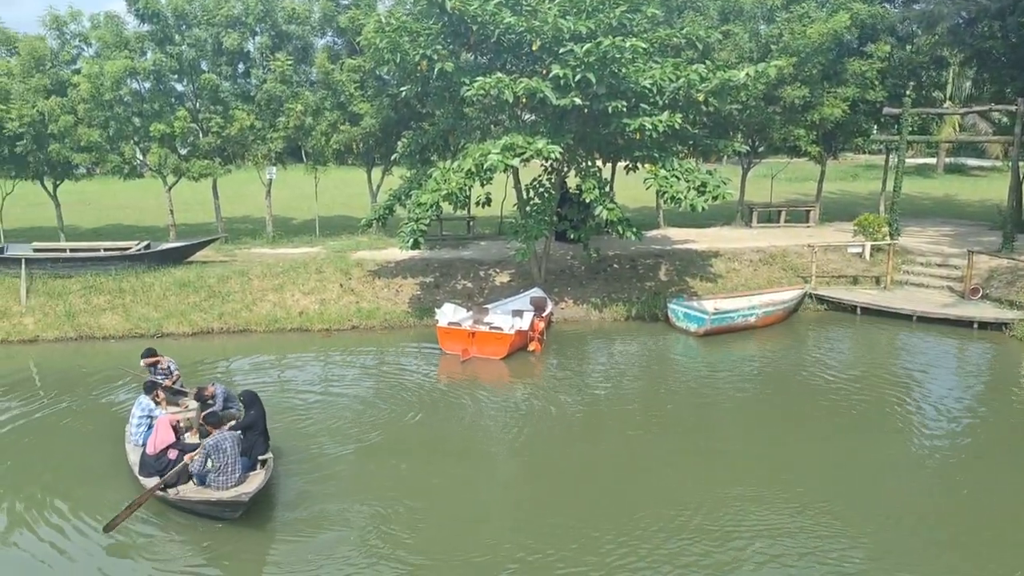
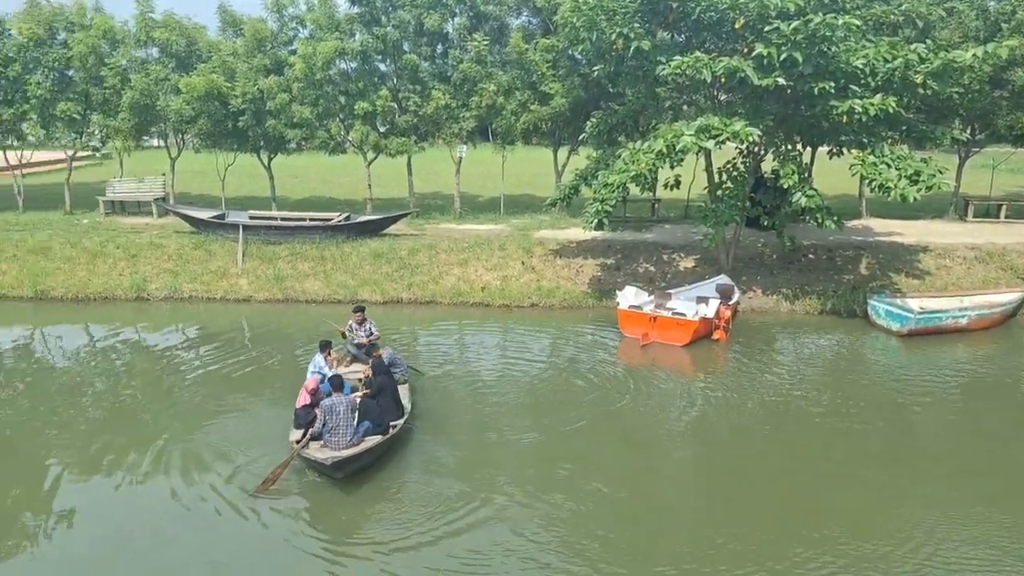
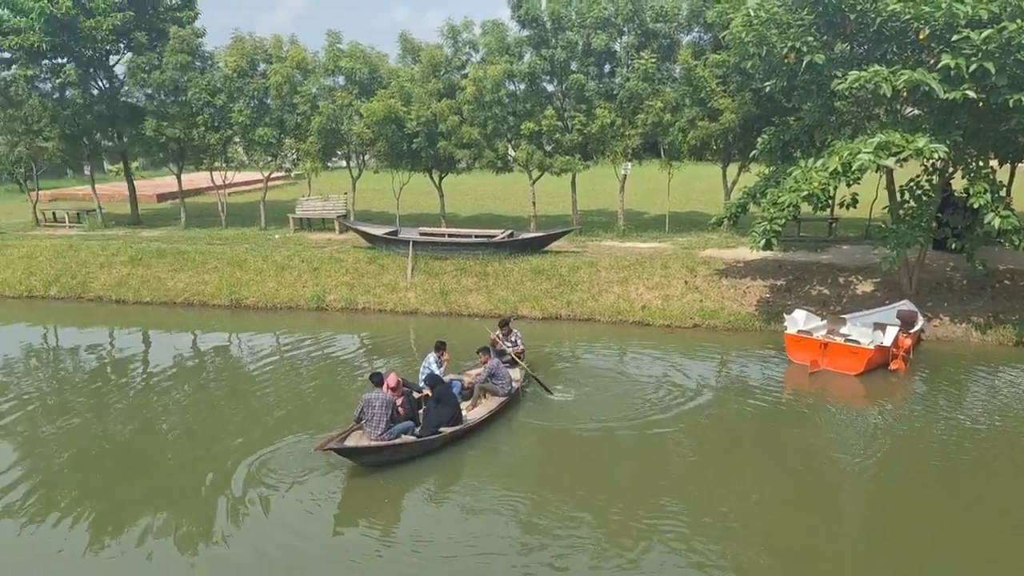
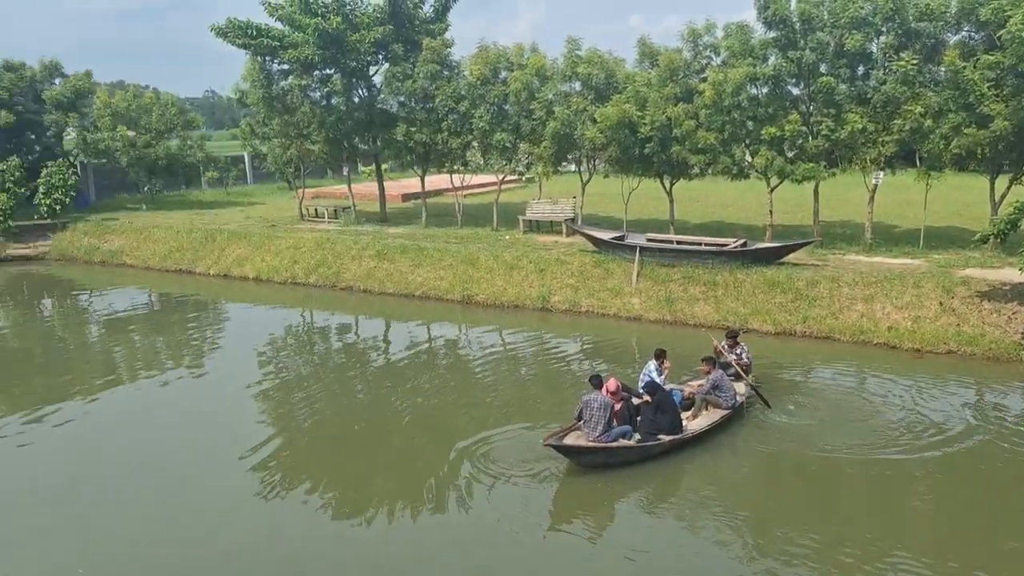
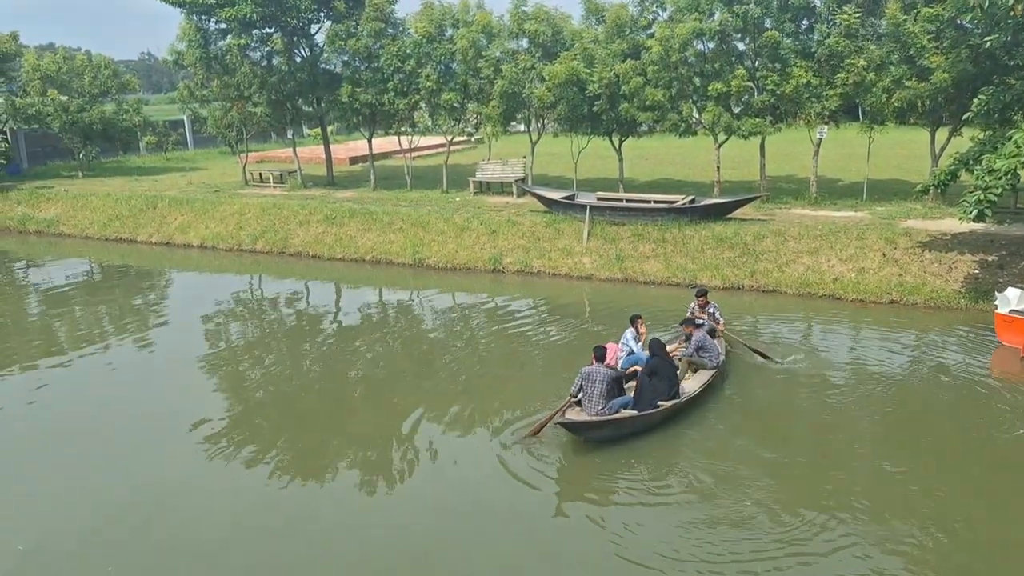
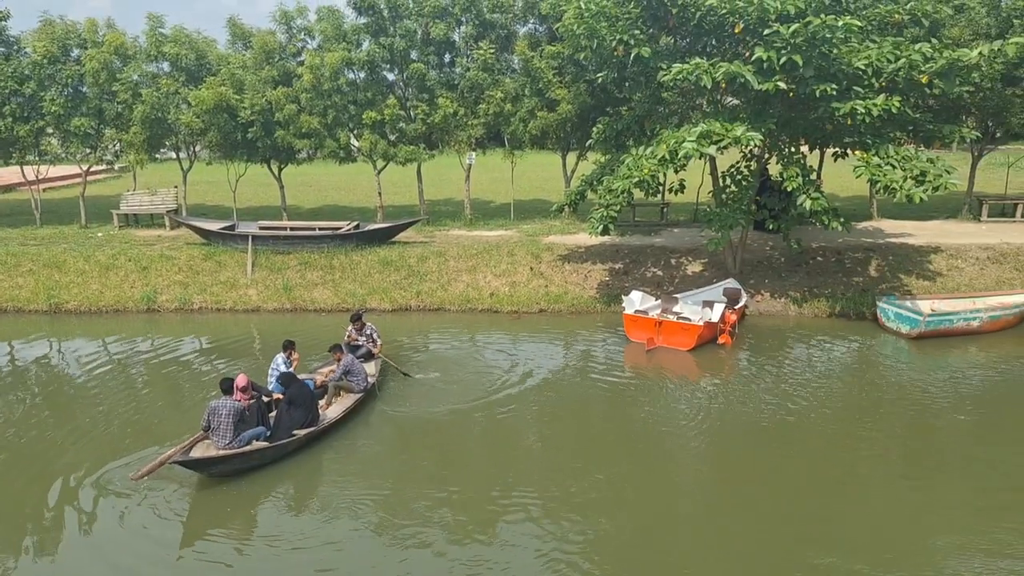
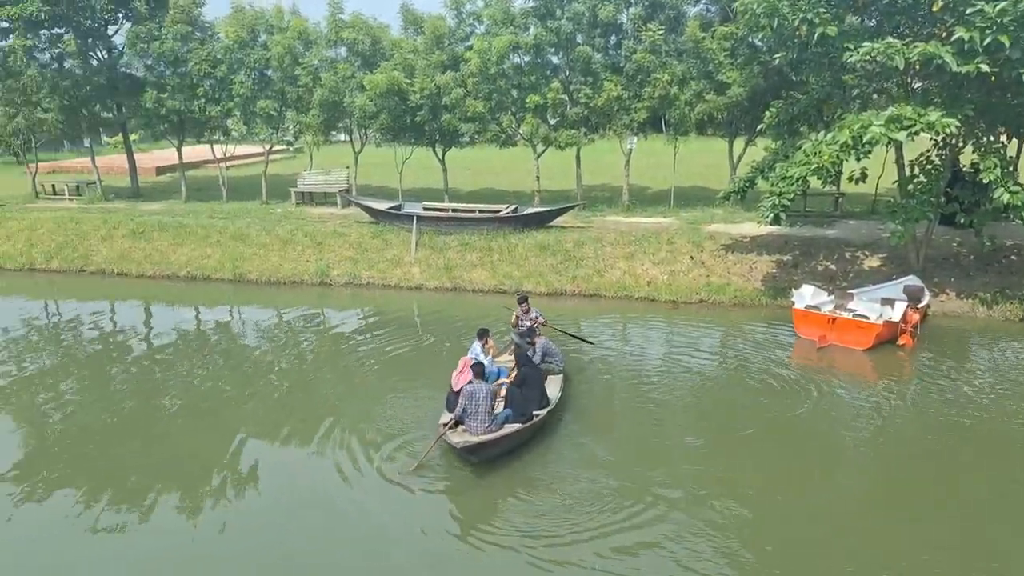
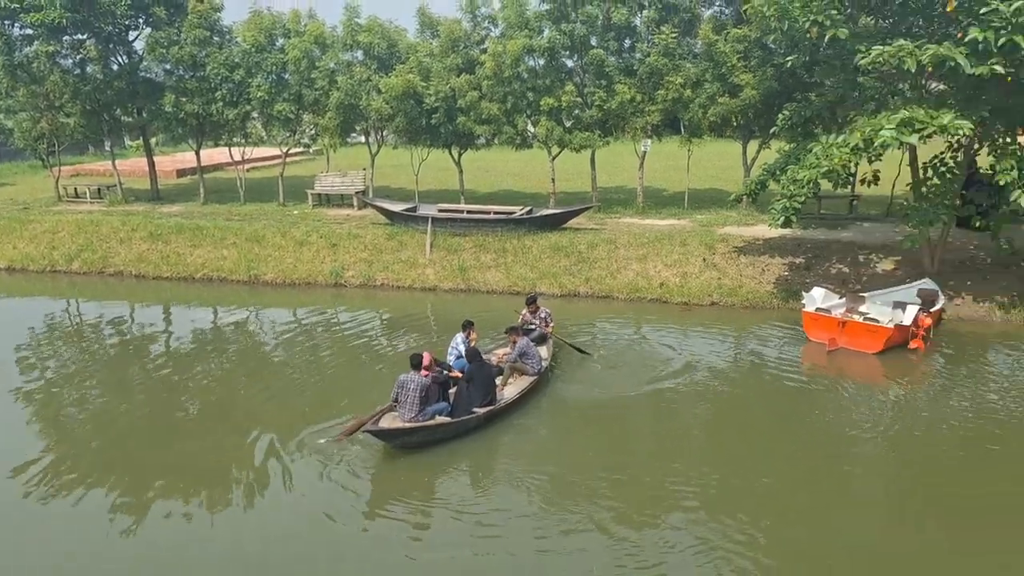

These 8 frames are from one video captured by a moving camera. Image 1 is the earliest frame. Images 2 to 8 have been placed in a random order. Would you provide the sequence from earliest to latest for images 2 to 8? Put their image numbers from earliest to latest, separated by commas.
2, 7, 5, 8, 6, 3, 4
